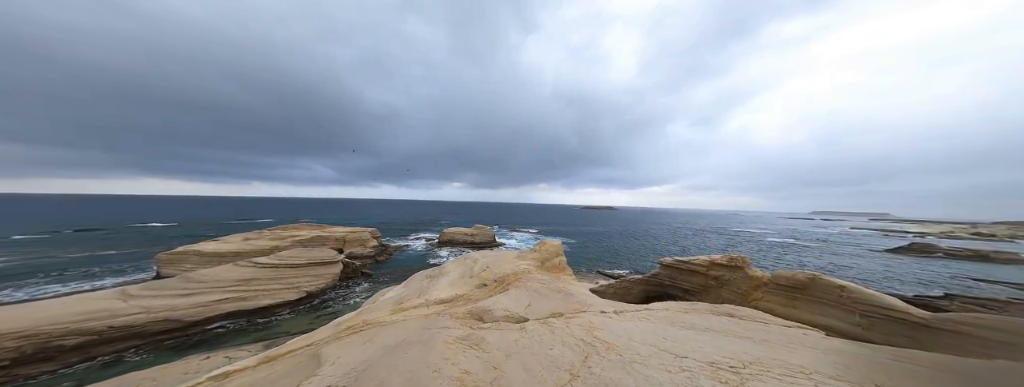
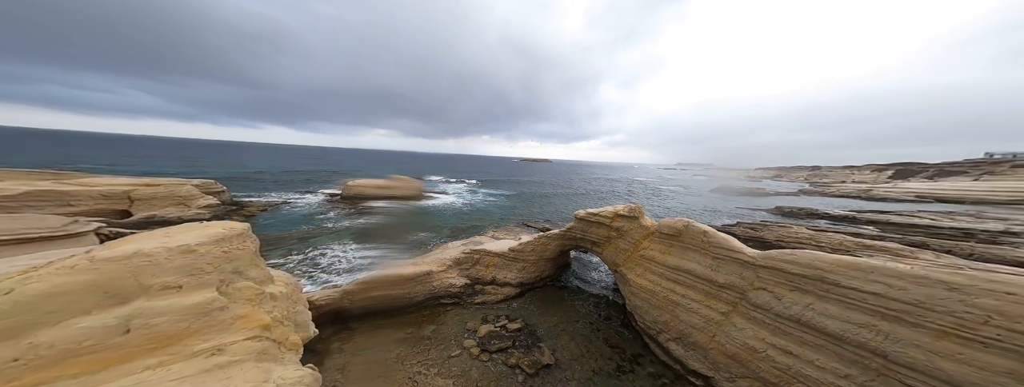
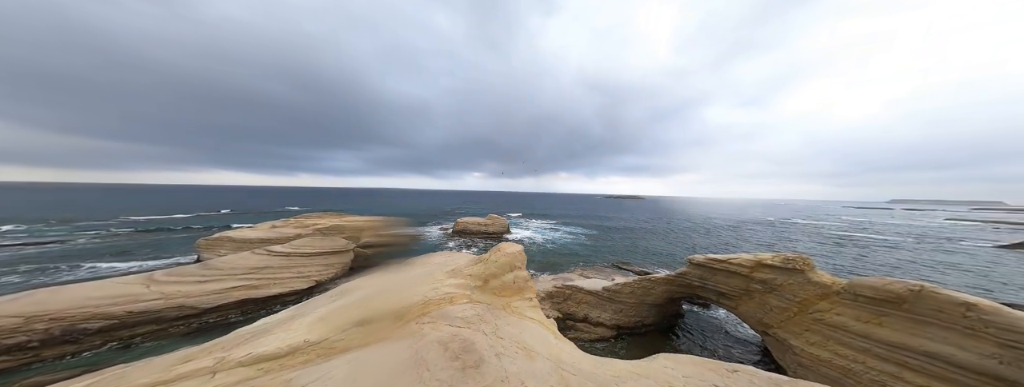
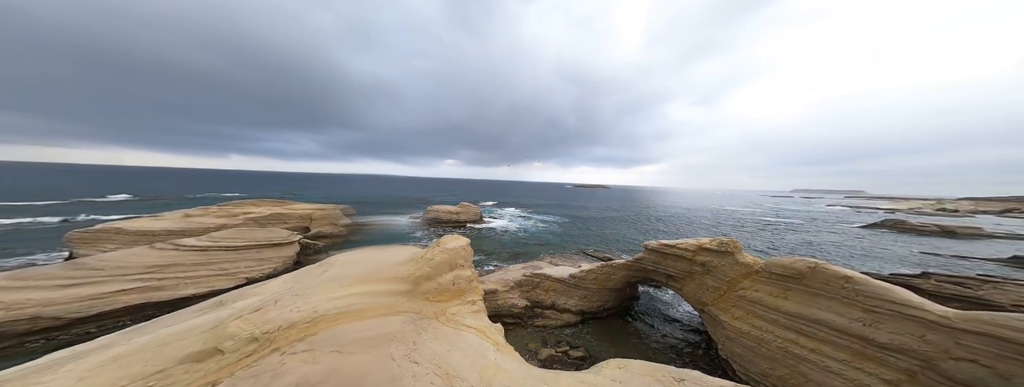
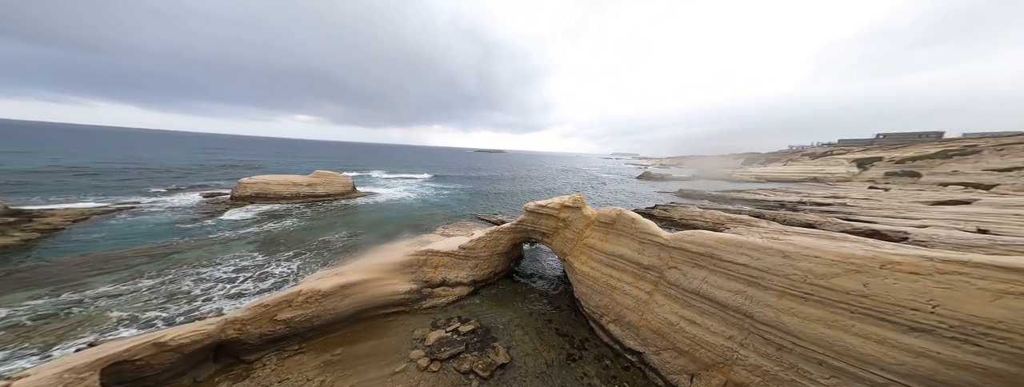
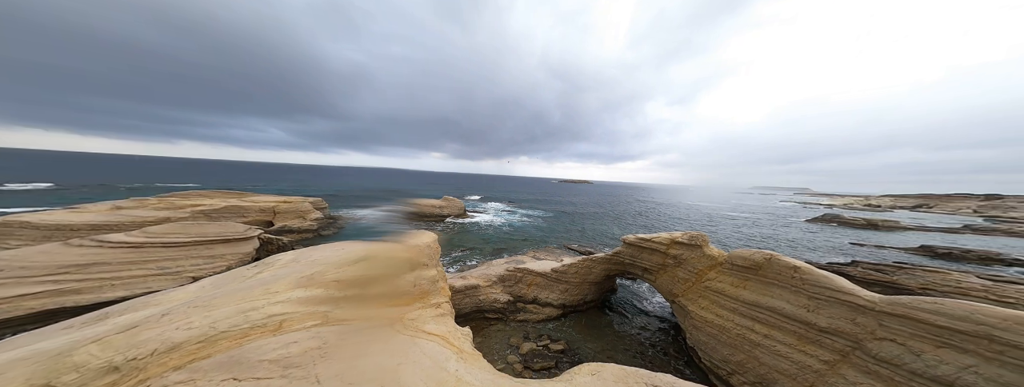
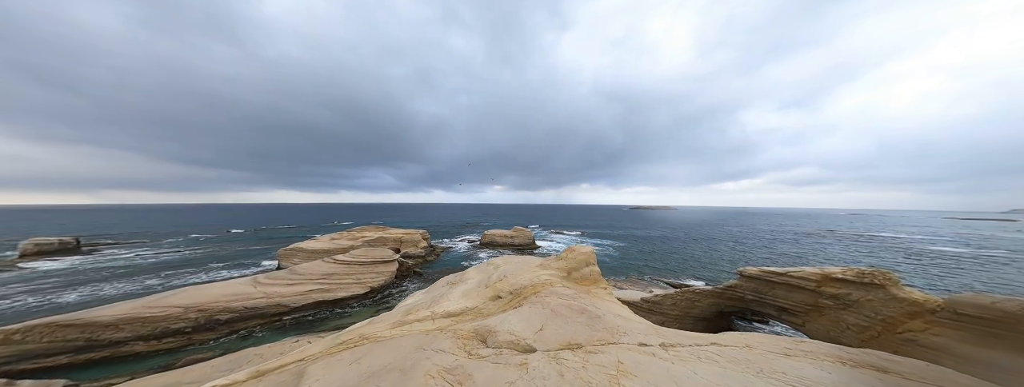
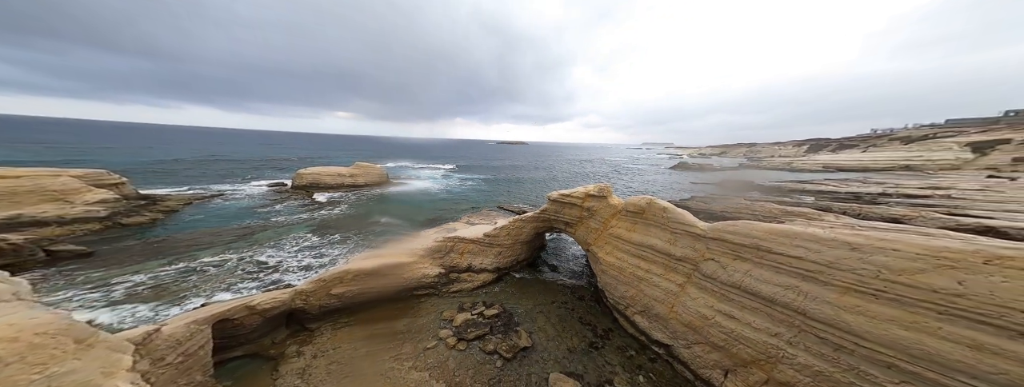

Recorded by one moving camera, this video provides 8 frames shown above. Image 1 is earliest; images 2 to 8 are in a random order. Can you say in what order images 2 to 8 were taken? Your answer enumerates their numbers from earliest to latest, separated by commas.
7, 3, 4, 6, 2, 8, 5
